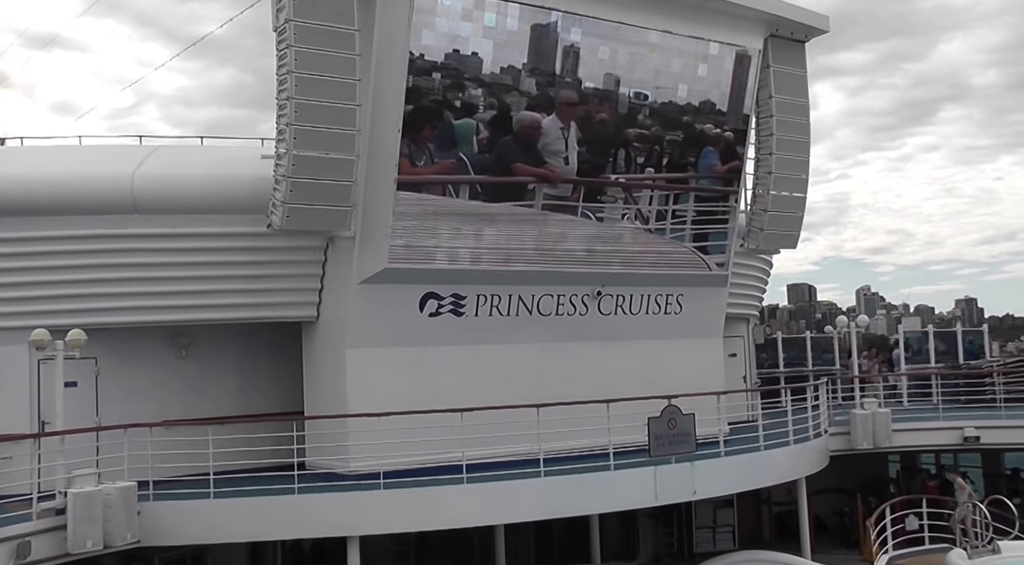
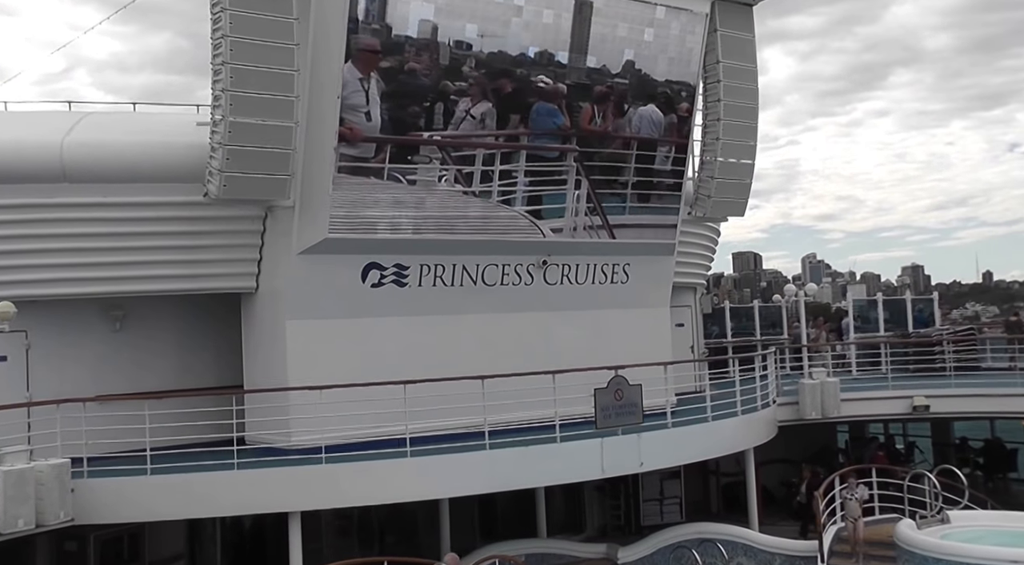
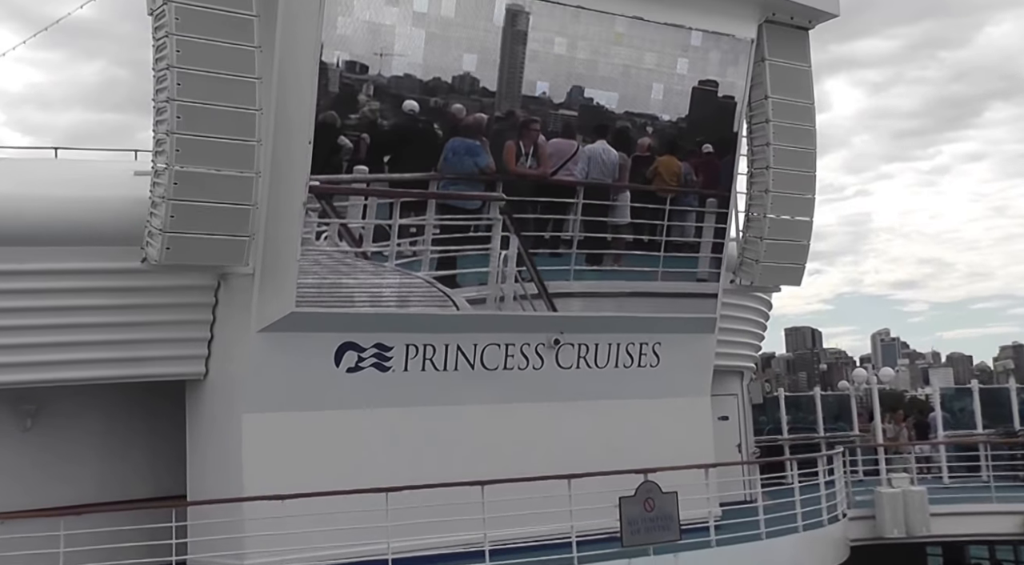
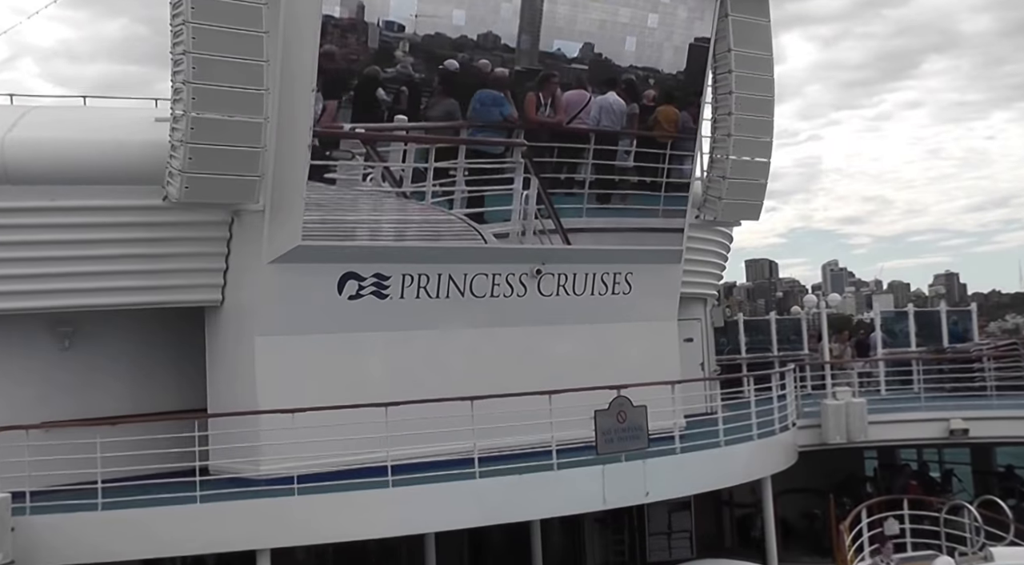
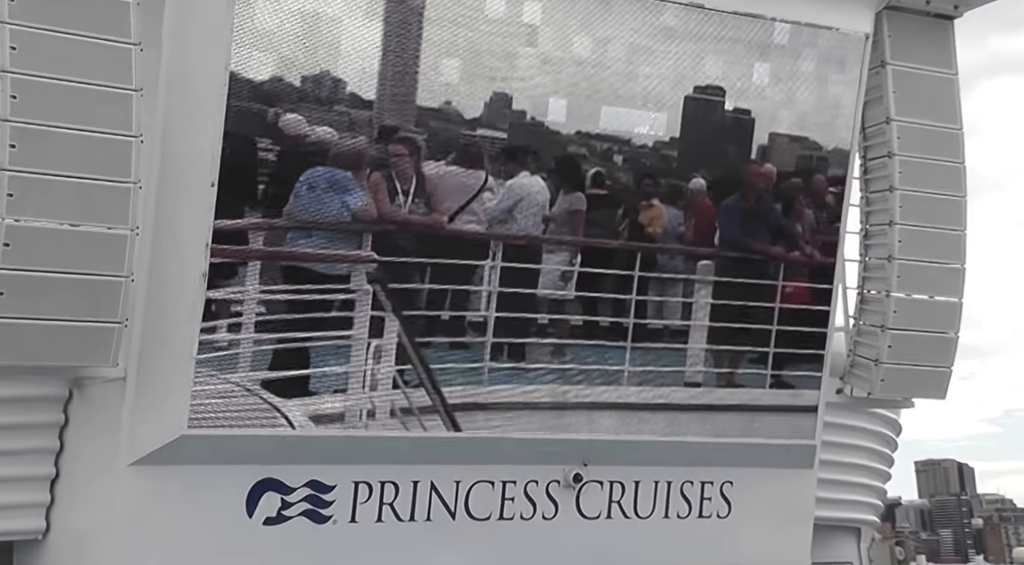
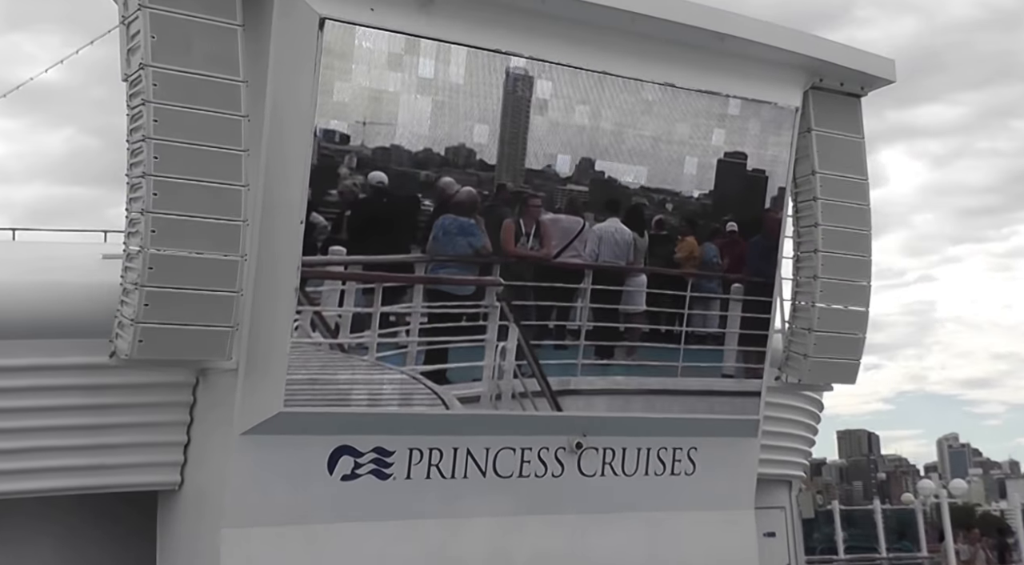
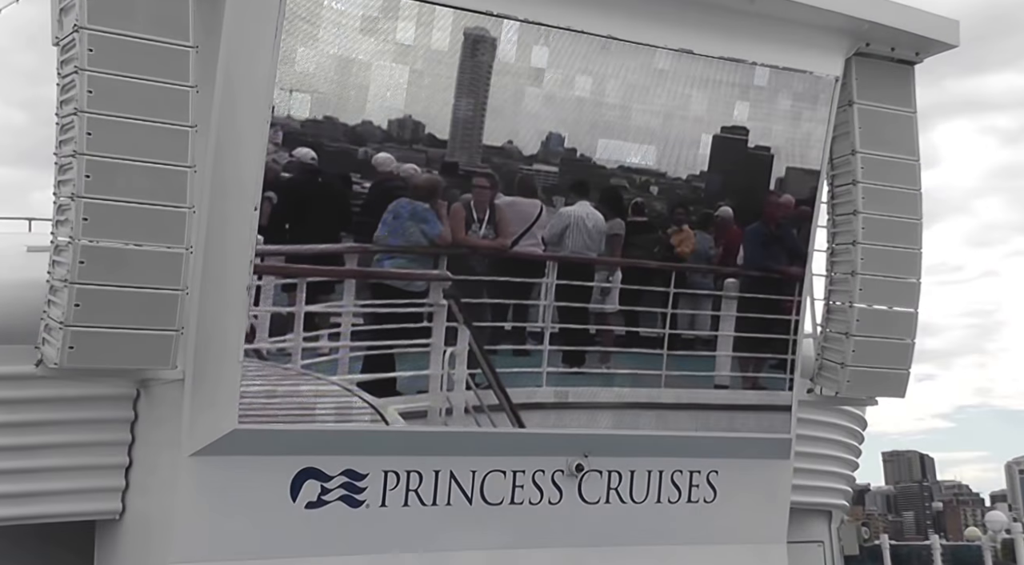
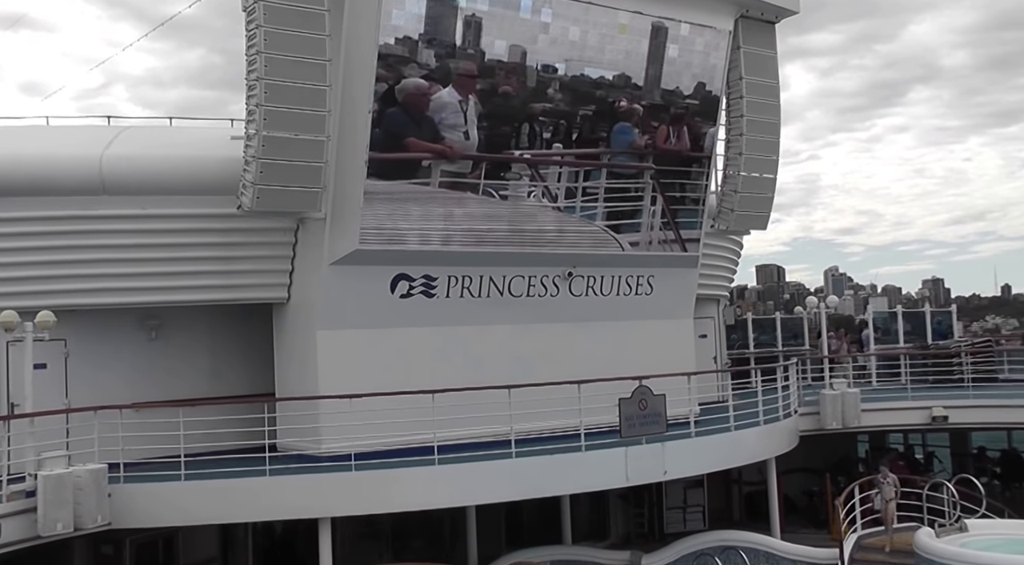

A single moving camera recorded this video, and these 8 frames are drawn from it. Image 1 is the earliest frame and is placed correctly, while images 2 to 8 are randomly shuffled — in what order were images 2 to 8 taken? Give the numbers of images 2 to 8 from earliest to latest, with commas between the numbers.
8, 2, 4, 3, 6, 7, 5
